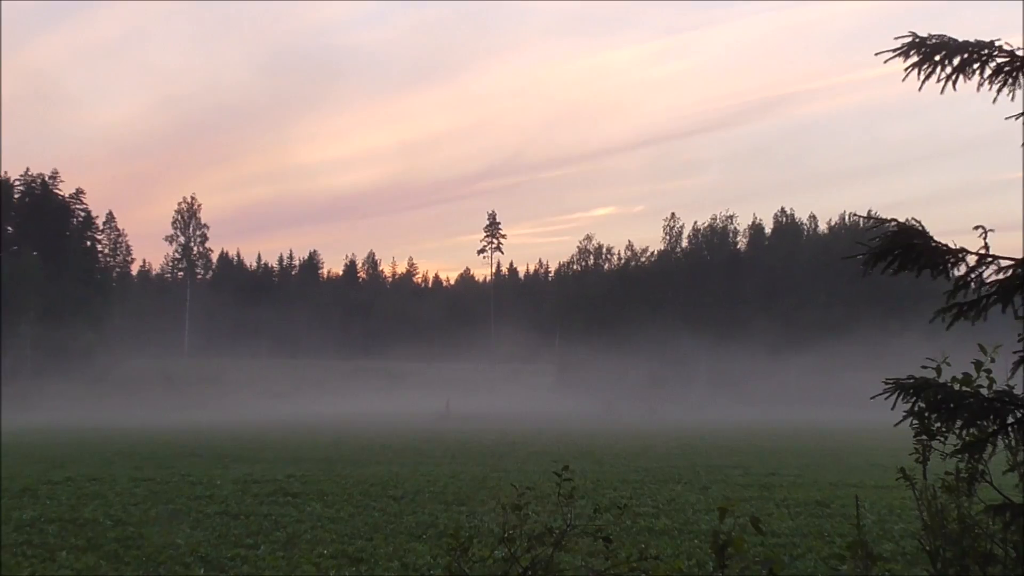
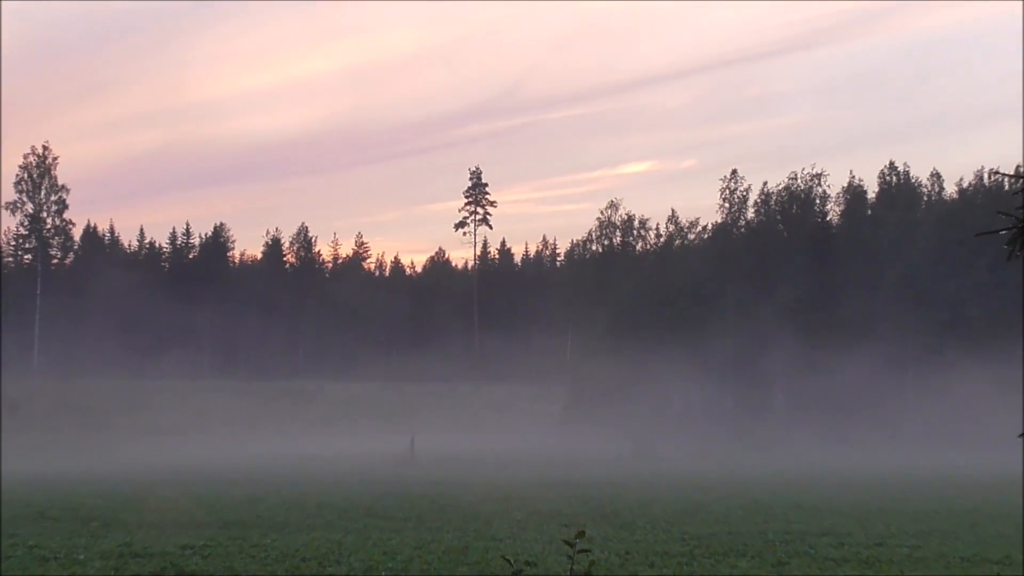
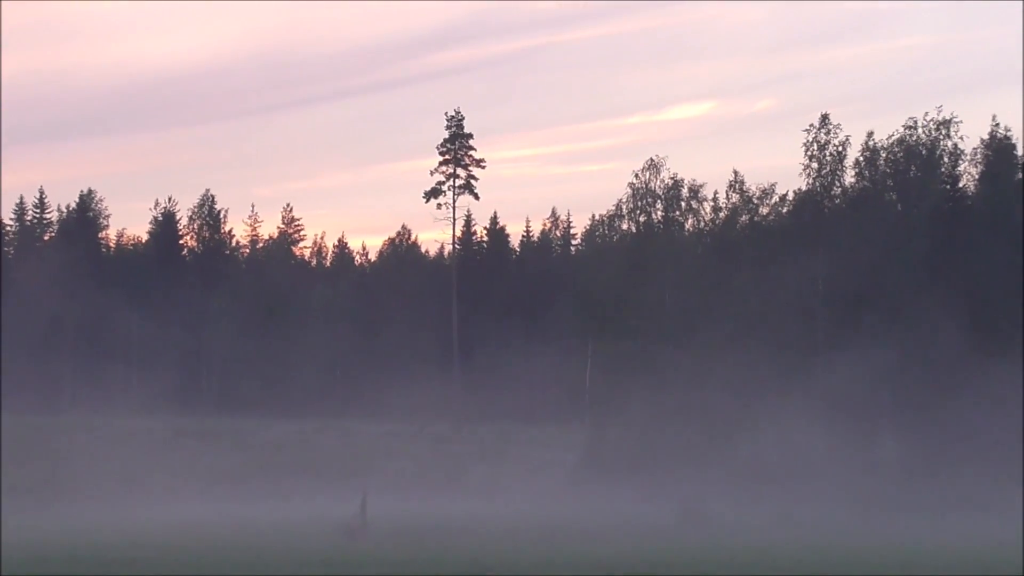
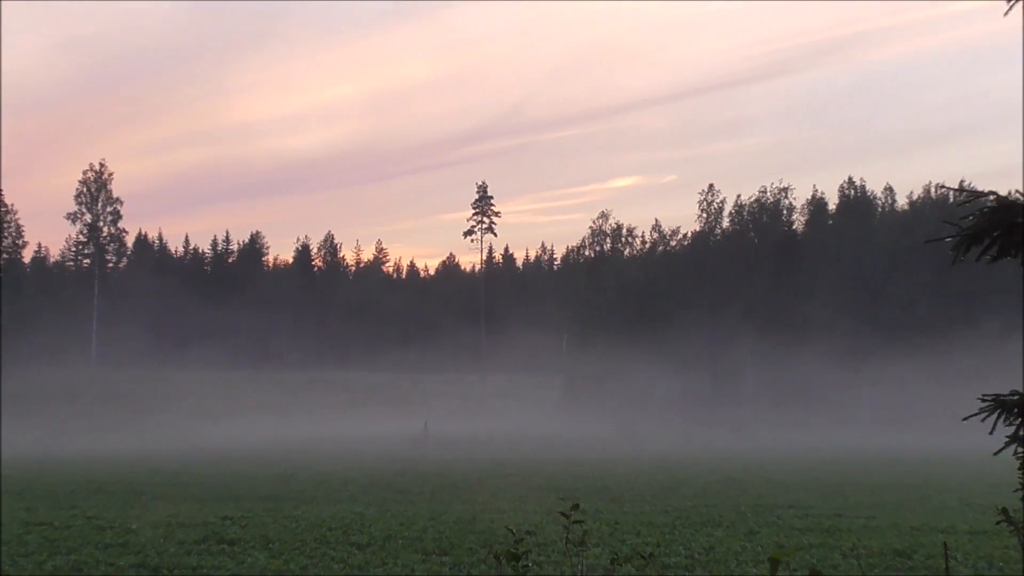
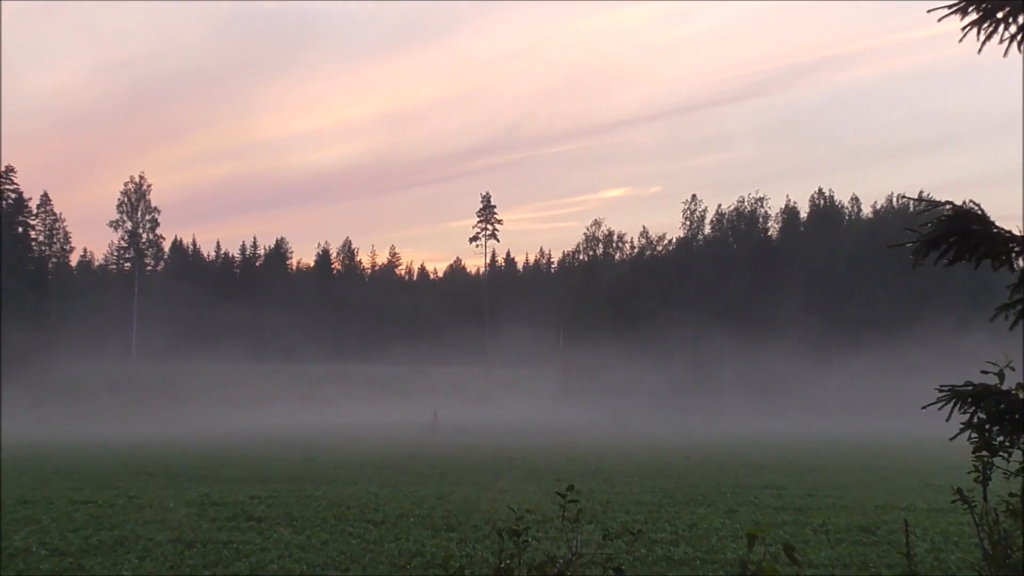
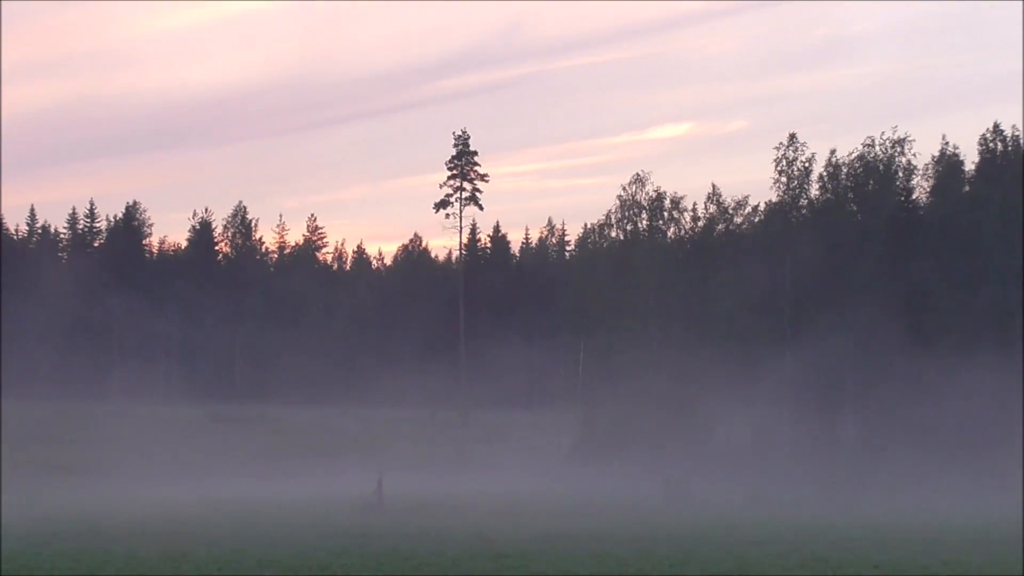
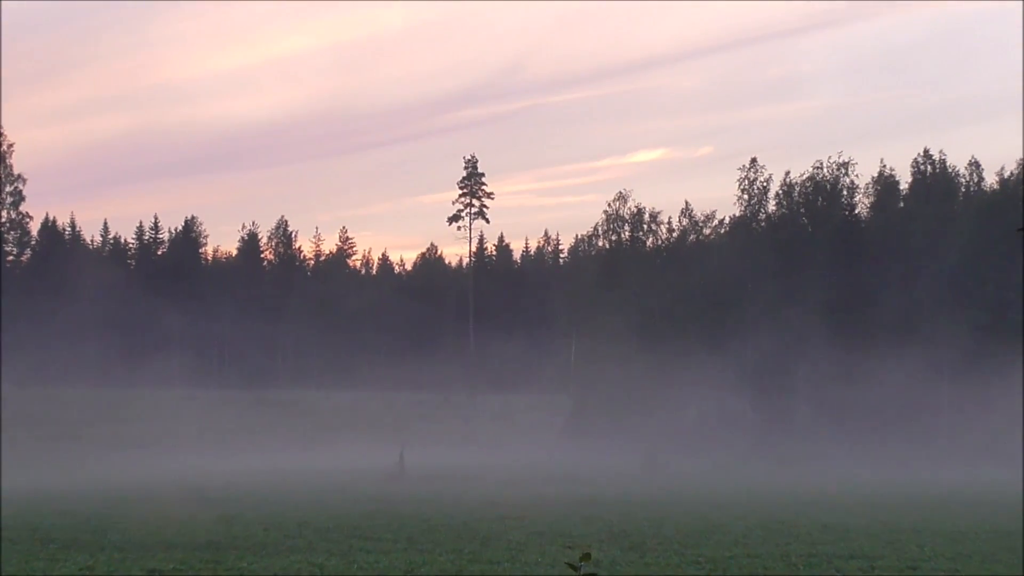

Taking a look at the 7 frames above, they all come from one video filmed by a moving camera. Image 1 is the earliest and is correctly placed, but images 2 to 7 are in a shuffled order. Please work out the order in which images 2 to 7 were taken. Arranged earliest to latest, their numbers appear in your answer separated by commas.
5, 4, 2, 7, 6, 3
